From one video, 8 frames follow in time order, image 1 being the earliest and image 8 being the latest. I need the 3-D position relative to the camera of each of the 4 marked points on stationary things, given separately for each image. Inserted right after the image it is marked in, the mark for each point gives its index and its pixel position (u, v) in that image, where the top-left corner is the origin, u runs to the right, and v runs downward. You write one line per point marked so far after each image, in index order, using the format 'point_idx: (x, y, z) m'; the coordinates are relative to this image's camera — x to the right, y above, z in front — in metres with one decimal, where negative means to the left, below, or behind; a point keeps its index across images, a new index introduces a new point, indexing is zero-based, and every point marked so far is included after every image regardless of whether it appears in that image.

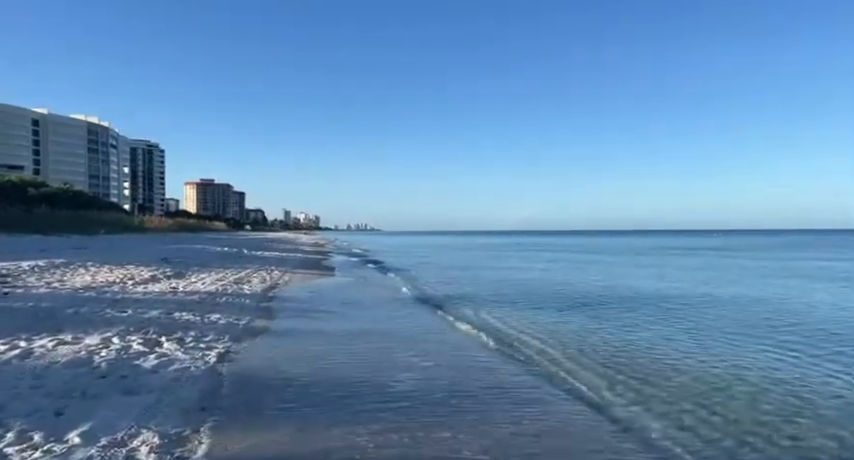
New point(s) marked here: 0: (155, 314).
0: (-5.6, -1.7, +10.4) m
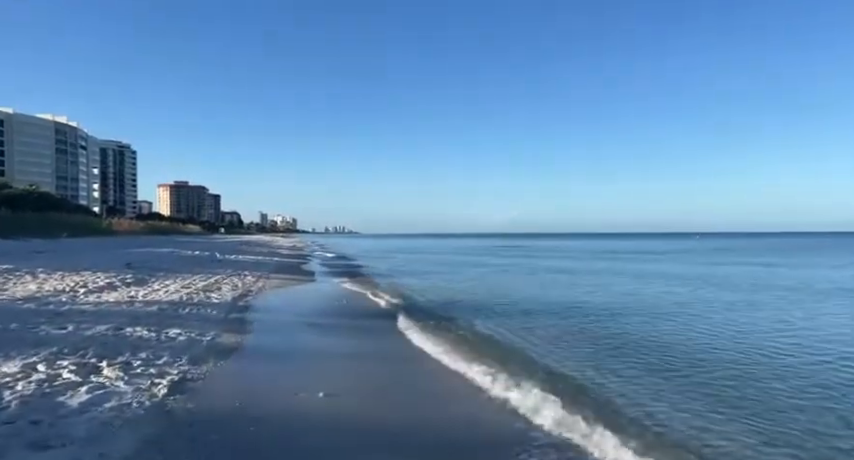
0: (-5.7, -1.8, +8.8) m
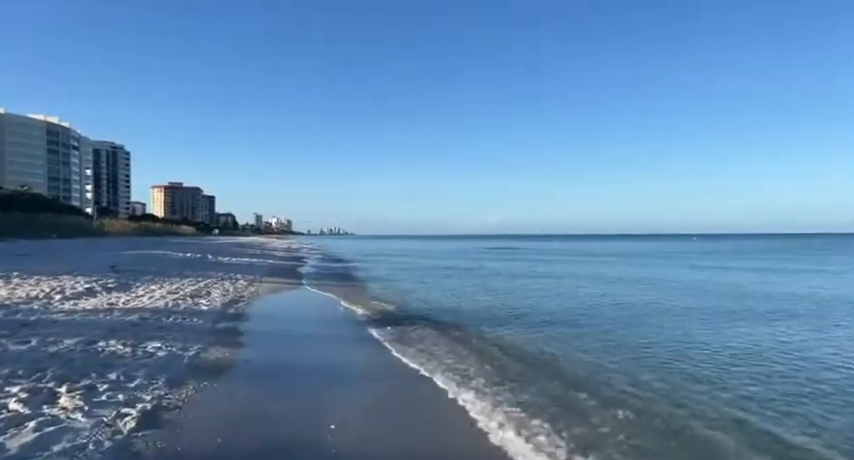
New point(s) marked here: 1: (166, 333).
0: (-5.5, -1.8, +7.8) m
1: (-4.9, -2.0, +9.6) m
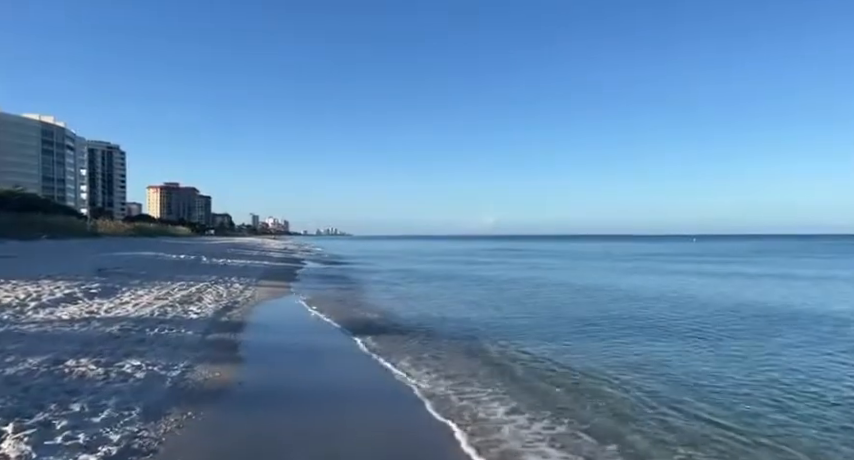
0: (-5.2, -1.8, +6.6) m
1: (-4.7, -2.0, +8.5) m
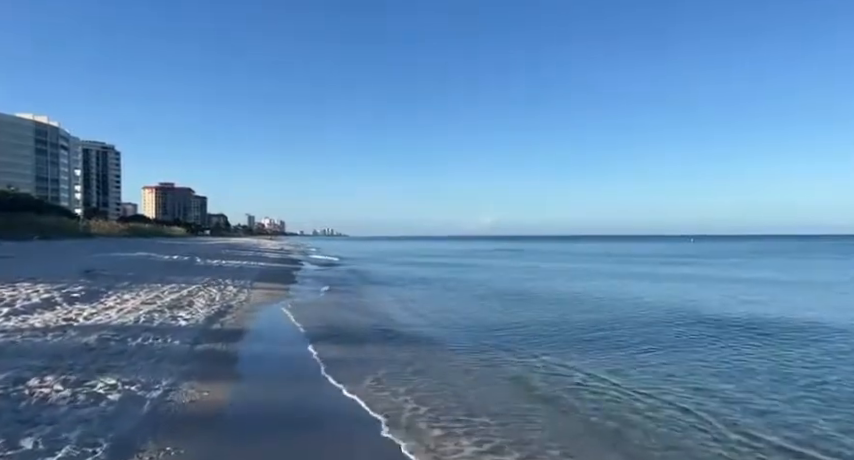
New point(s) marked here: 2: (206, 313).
0: (-4.9, -1.8, +5.6) m
1: (-4.4, -2.0, +7.5) m
2: (-5.5, -2.1, +12.8) m
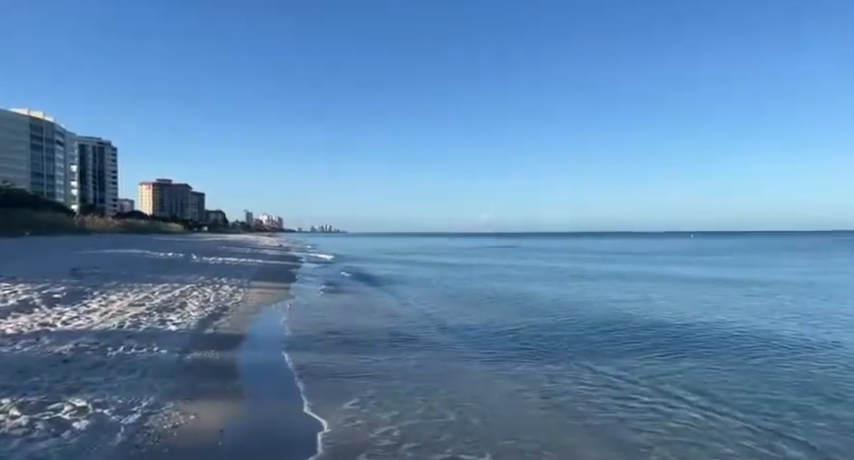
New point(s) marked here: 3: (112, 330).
0: (-4.6, -1.7, +4.6) m
1: (-4.1, -1.9, +6.4) m
2: (-5.3, -2.0, +11.7) m
3: (-5.6, -1.8, +9.1) m
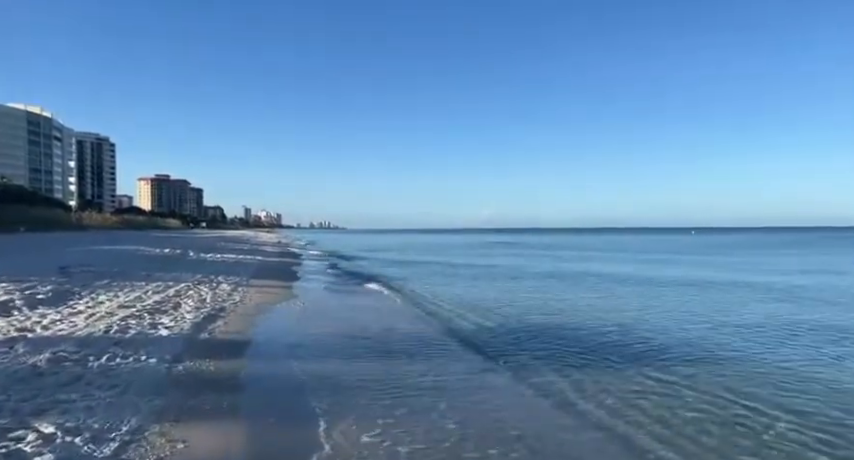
0: (-4.3, -1.7, +3.8) m
1: (-3.9, -1.8, +5.6) m
2: (-5.0, -1.9, +10.9) m
3: (-5.4, -1.7, +8.3) m
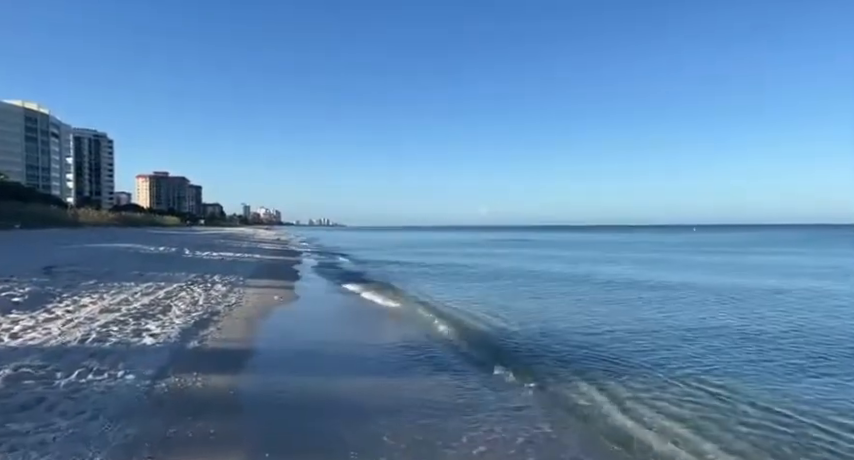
0: (-4.1, -1.6, +2.8) m
1: (-3.6, -1.8, +4.7) m
2: (-4.8, -1.8, +10.0) m
3: (-5.1, -1.7, +7.4) m
